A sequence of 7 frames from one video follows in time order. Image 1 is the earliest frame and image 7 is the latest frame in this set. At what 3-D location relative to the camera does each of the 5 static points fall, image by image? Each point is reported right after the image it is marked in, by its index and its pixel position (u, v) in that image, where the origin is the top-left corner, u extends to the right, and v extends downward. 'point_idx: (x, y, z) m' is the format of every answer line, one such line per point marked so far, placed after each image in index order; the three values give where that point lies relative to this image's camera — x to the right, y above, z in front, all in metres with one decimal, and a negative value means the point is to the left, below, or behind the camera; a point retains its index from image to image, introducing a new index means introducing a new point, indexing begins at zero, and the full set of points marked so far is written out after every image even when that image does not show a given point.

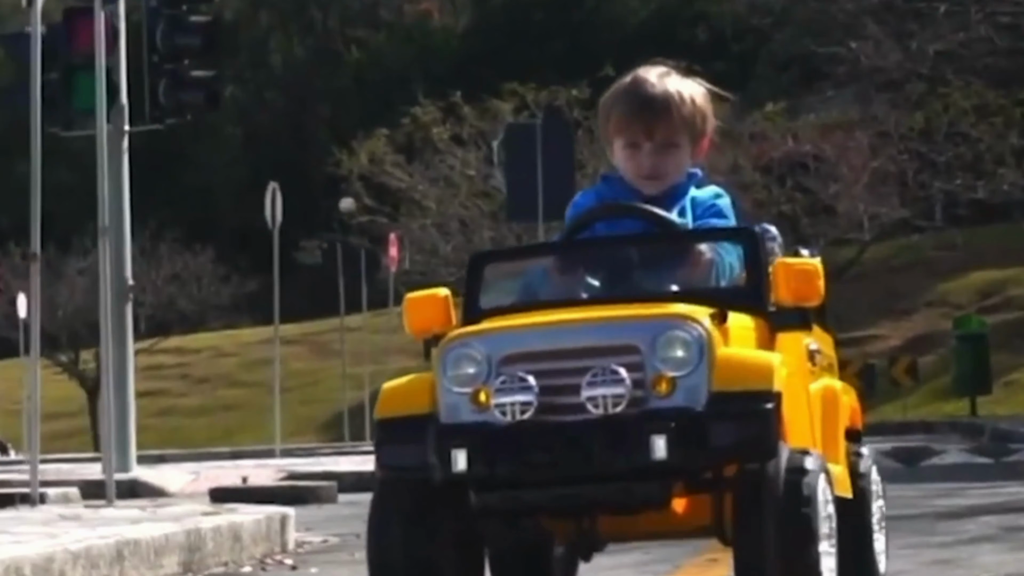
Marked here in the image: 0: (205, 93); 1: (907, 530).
0: (-2.1, +1.4, +15.0) m
1: (+2.5, -1.5, +13.0) m
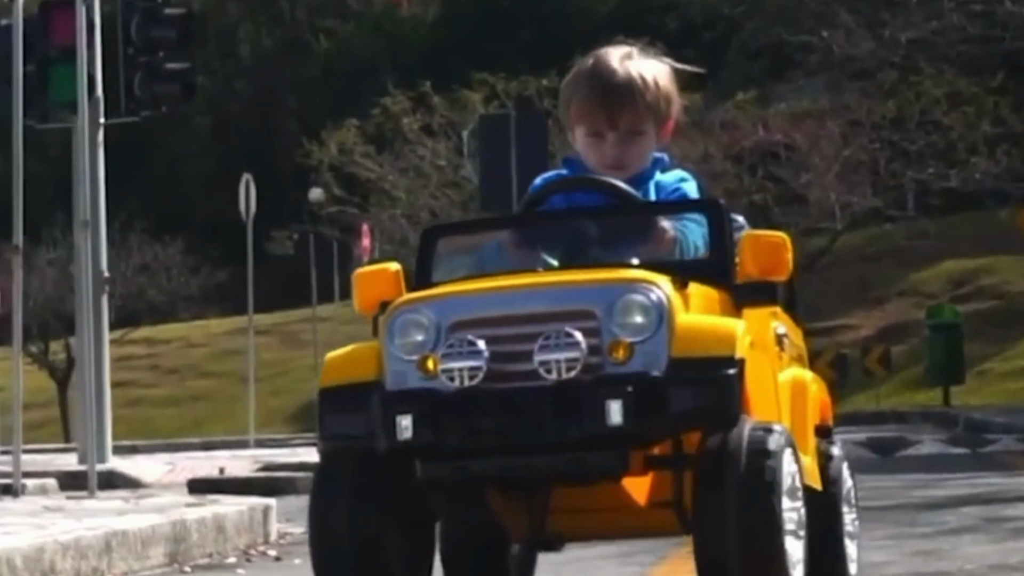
0: (-2.3, +1.5, +14.9) m
1: (+2.3, -1.4, +12.9) m
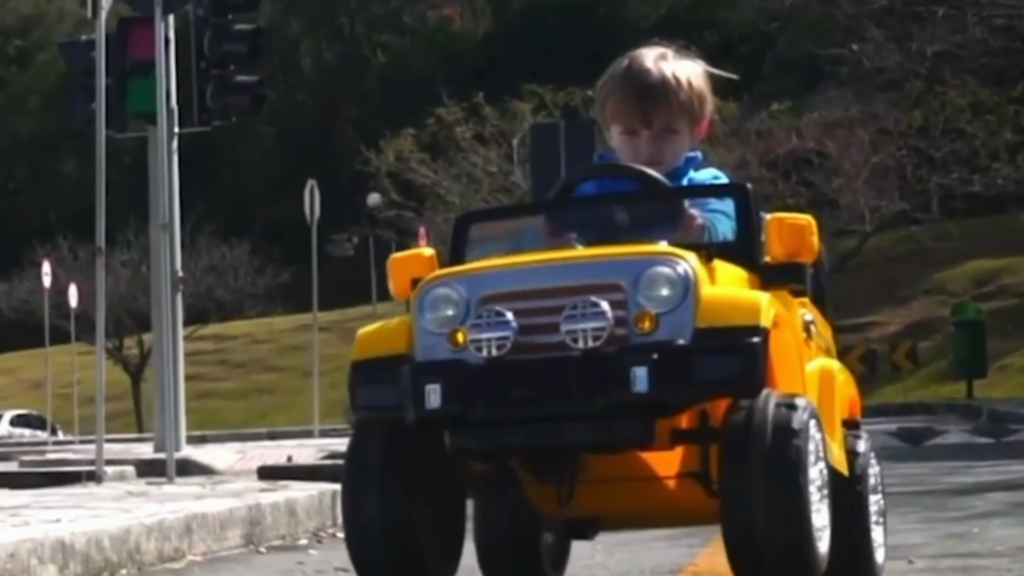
0: (-2.0, +1.5, +15.9) m
1: (+2.7, -1.4, +13.8) m
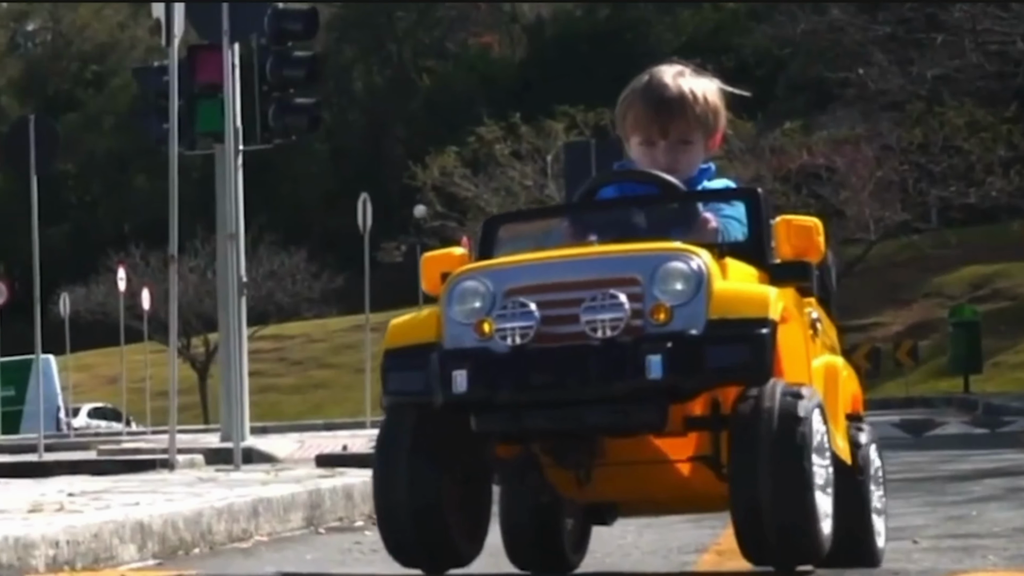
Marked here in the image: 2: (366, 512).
0: (-1.7, +1.4, +17.4) m
1: (+2.9, -1.5, +15.3) m
2: (-1.0, -1.6, +14.8) m
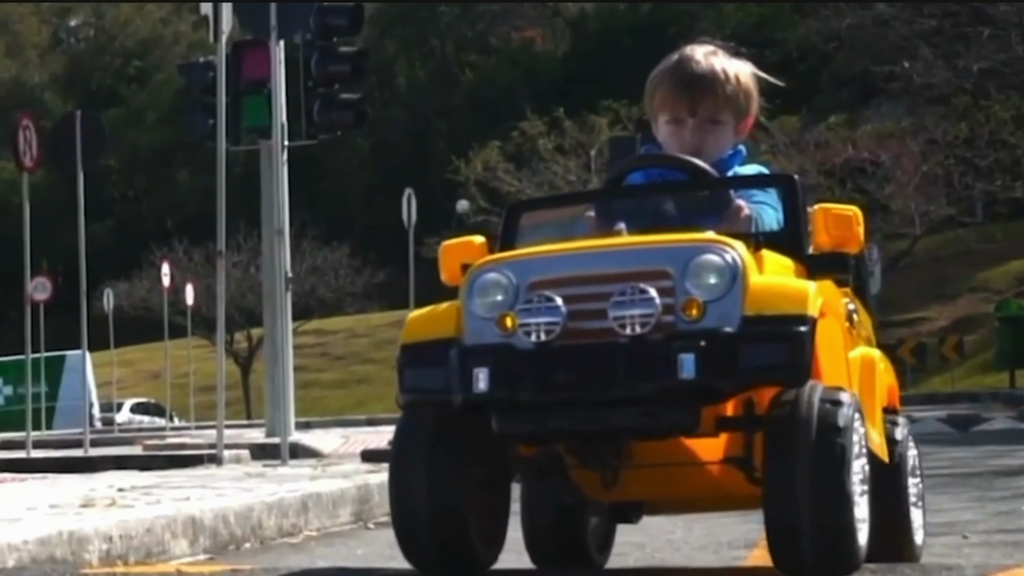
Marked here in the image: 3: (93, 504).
0: (-1.3, +1.5, +17.4) m
1: (+3.3, -1.4, +15.3) m
2: (-0.7, -1.6, +14.8) m
3: (-2.6, -1.4, +13.3) m
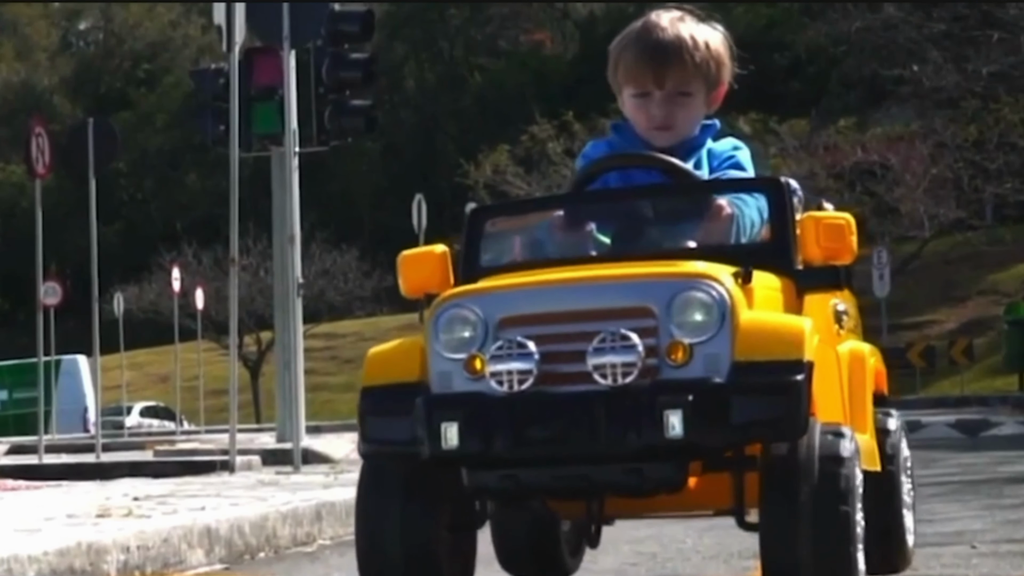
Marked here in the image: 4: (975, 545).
0: (-1.2, +1.4, +17.4) m
1: (+3.3, -1.5, +15.3) m
2: (-0.6, -1.6, +14.8) m
3: (-2.5, -1.4, +13.3) m
4: (+2.7, -1.5, +12.3) m
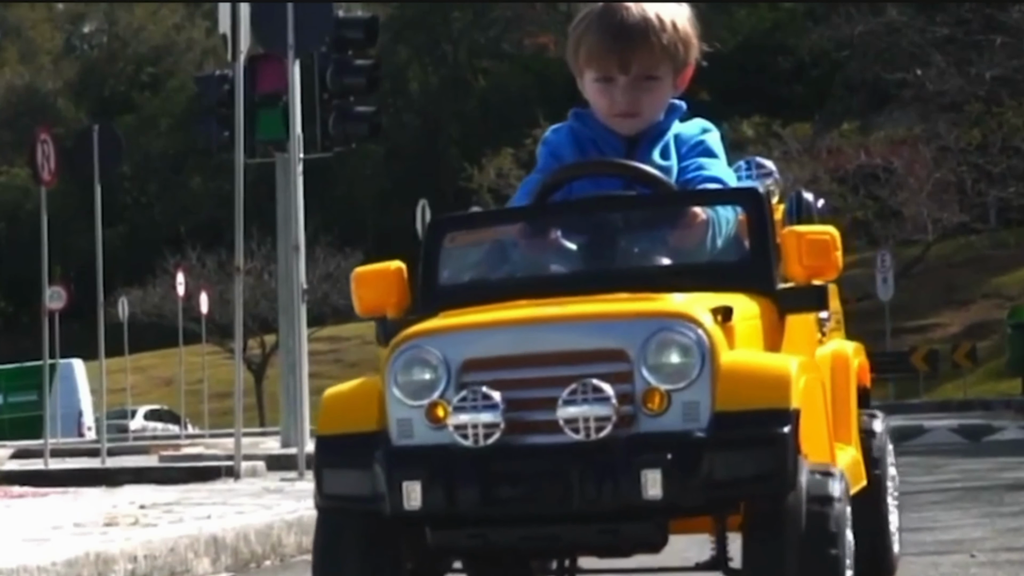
0: (-1.2, +1.4, +17.4) m
1: (+3.4, -1.5, +15.3) m
2: (-0.6, -1.7, +14.9) m
3: (-2.5, -1.5, +13.4) m
4: (+2.7, -1.6, +12.3) m
